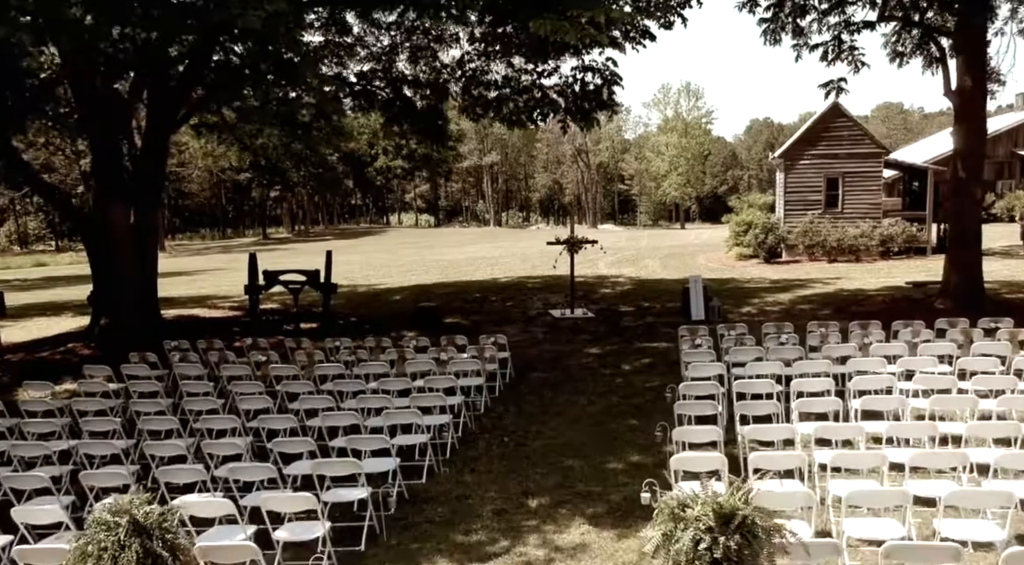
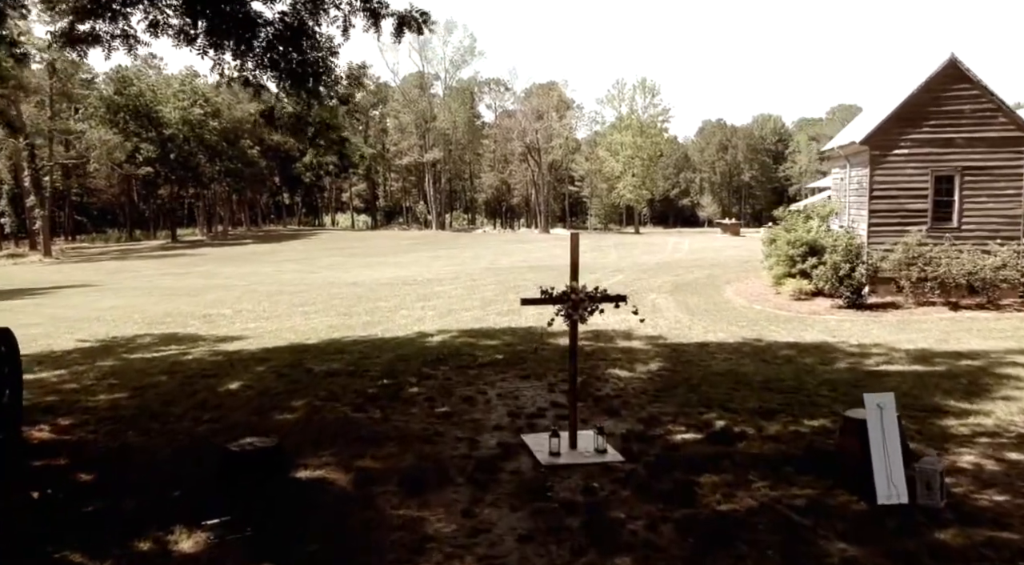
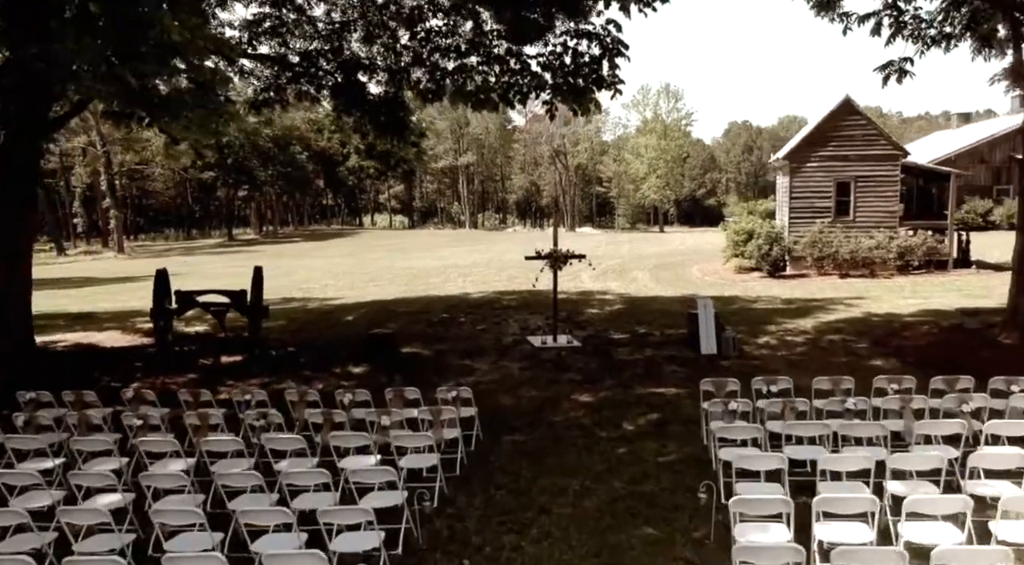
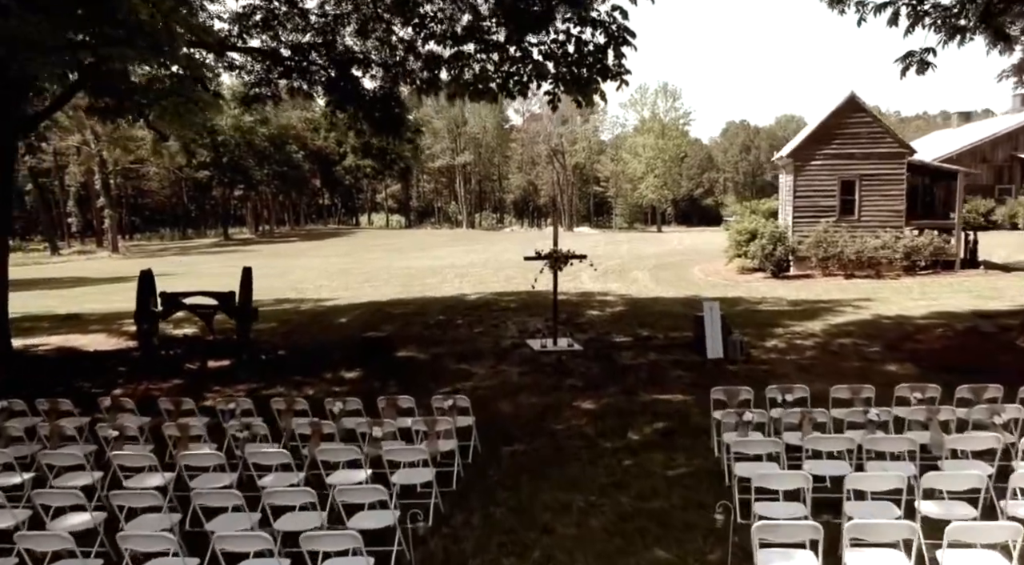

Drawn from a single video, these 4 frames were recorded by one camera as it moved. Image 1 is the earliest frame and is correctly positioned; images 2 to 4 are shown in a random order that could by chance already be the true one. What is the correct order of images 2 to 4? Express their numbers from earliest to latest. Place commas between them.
3, 4, 2
